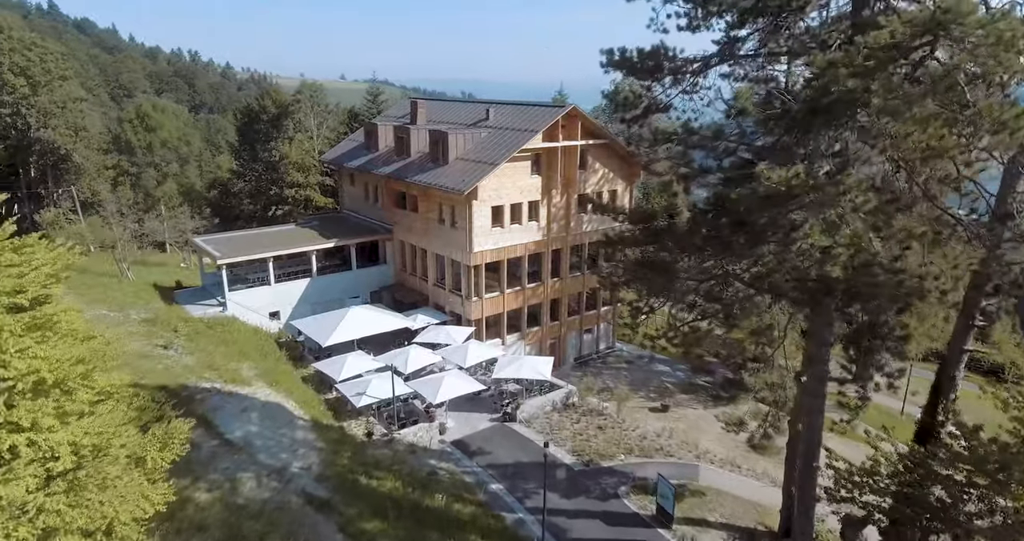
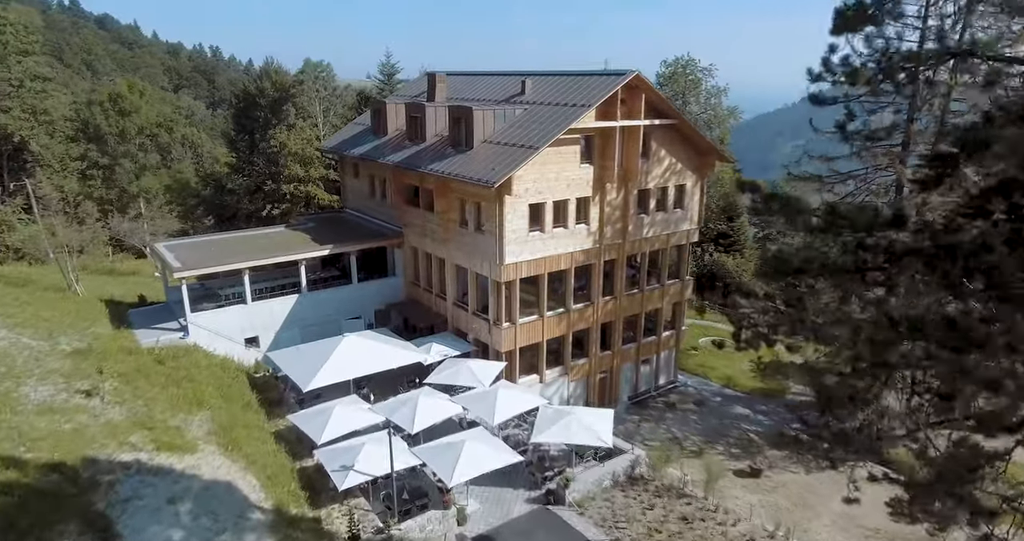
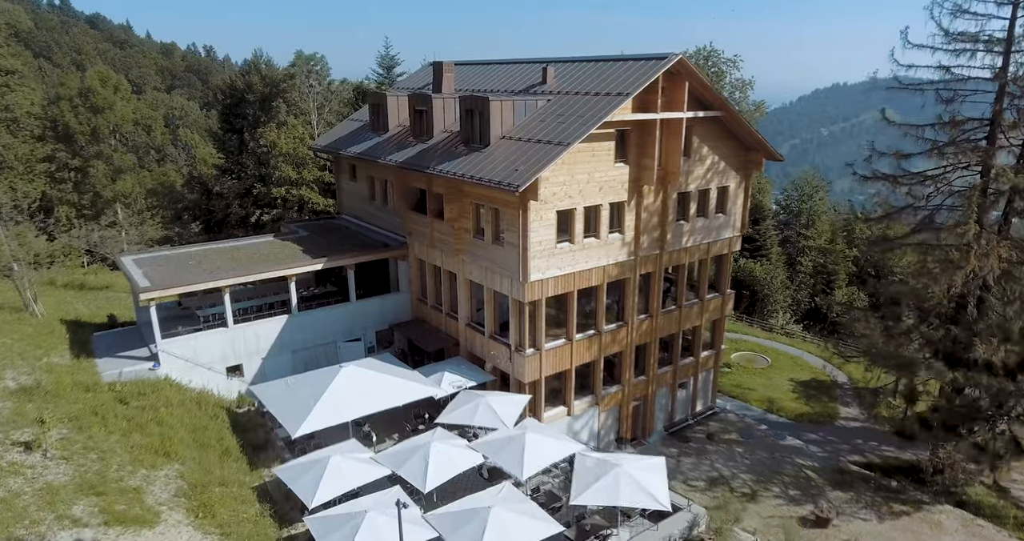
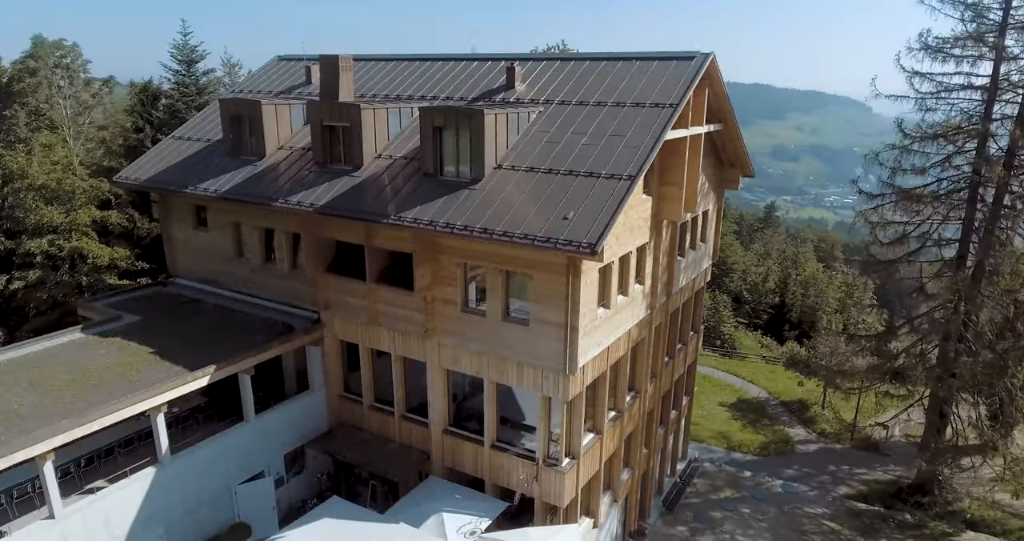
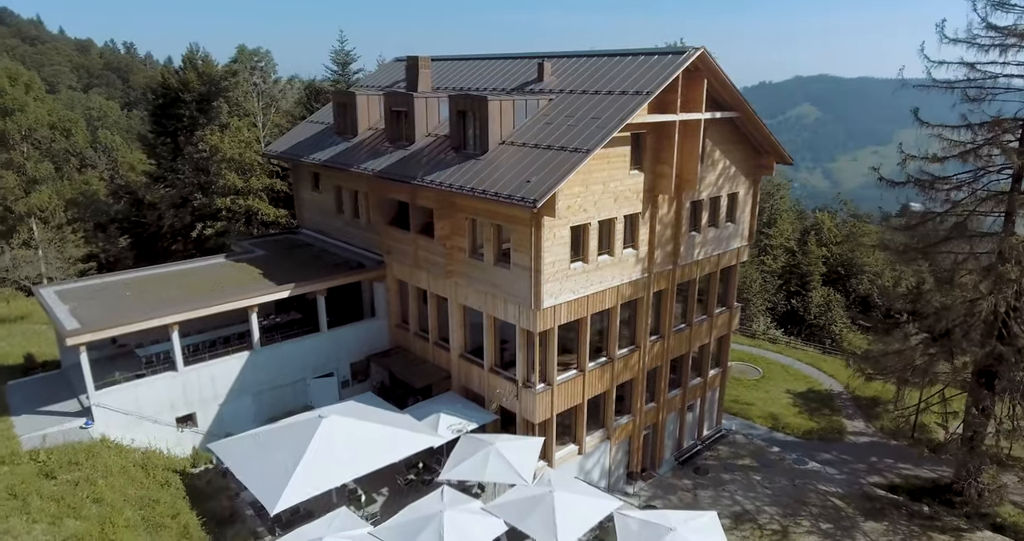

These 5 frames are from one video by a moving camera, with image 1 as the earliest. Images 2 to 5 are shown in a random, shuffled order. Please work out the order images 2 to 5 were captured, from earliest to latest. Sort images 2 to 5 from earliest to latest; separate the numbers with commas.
2, 3, 5, 4
